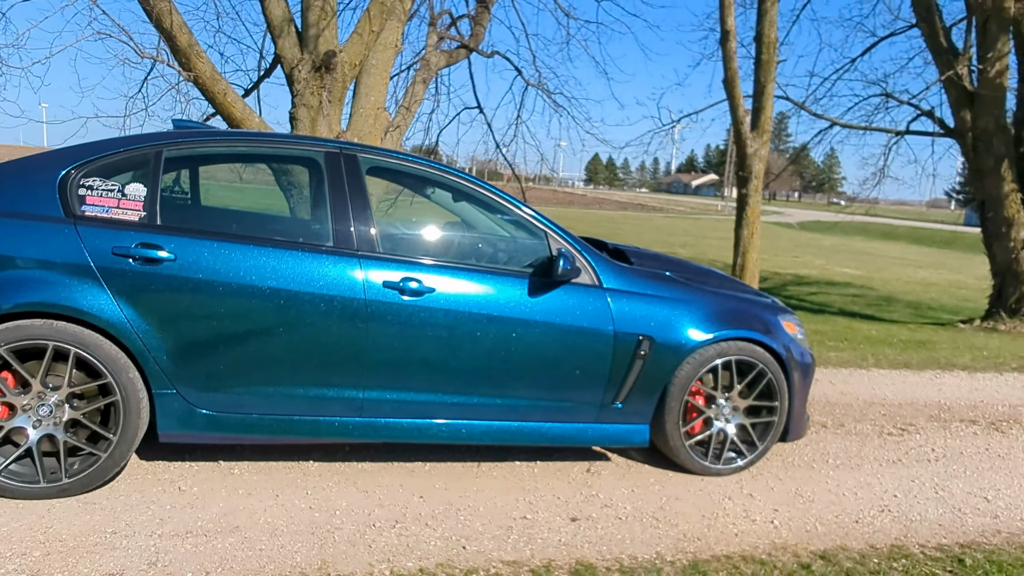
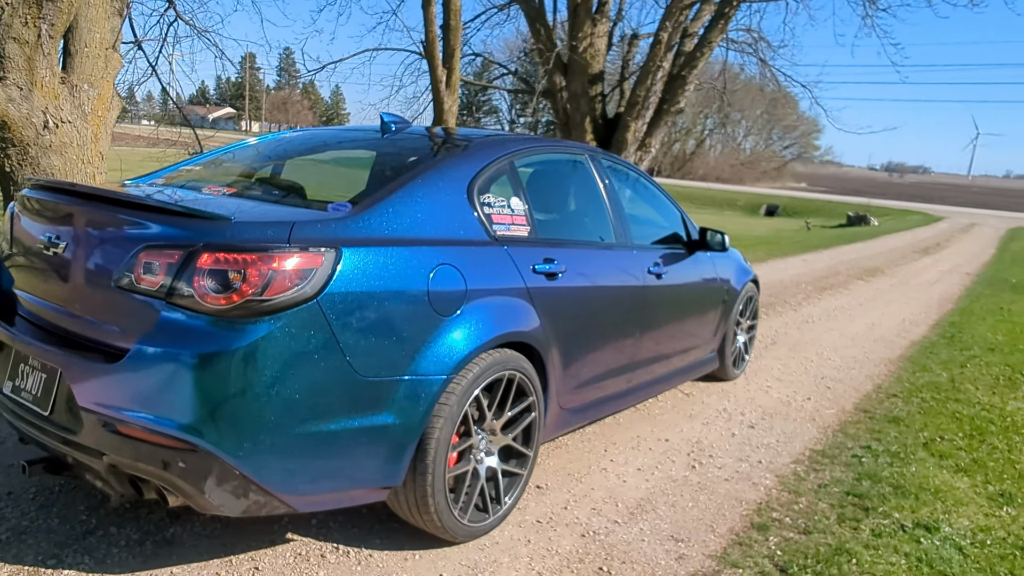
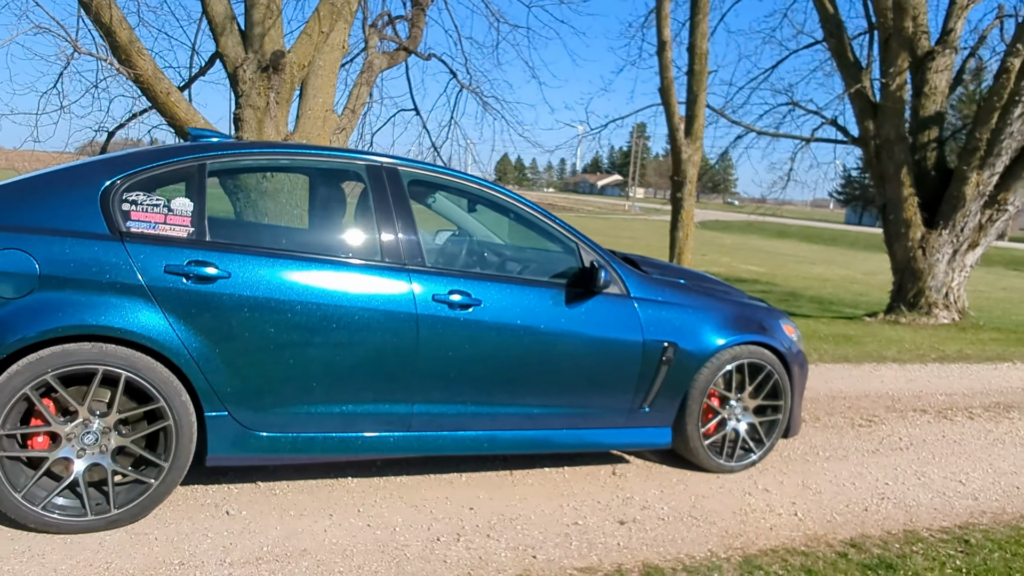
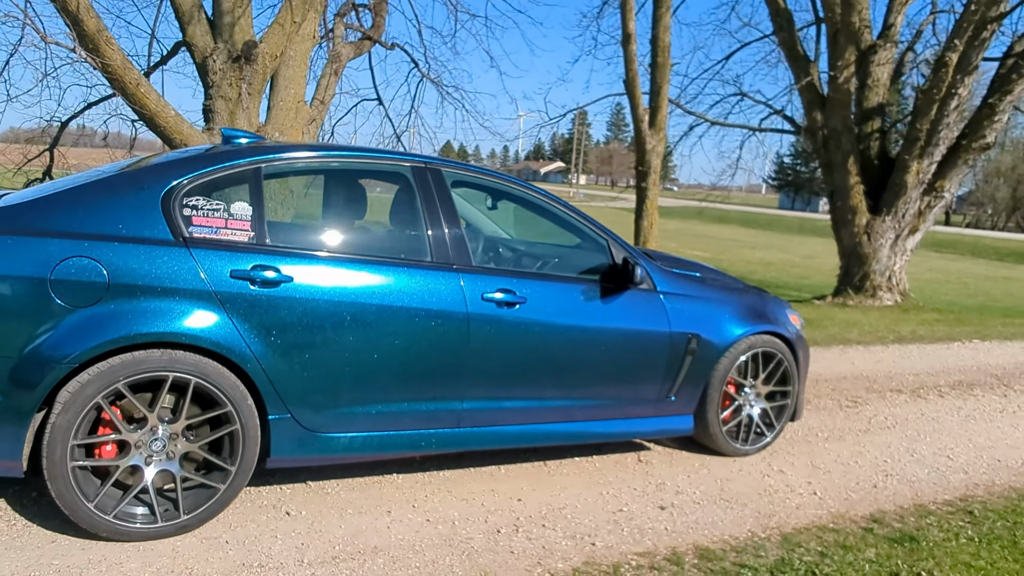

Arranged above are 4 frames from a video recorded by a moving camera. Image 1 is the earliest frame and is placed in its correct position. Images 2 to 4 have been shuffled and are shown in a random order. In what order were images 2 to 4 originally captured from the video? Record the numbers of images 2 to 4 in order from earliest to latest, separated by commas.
3, 4, 2
